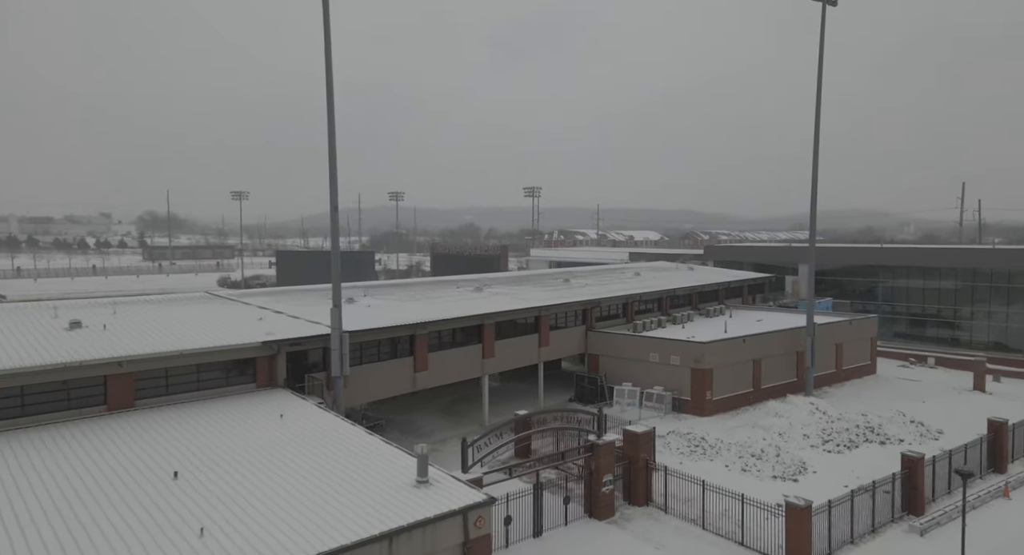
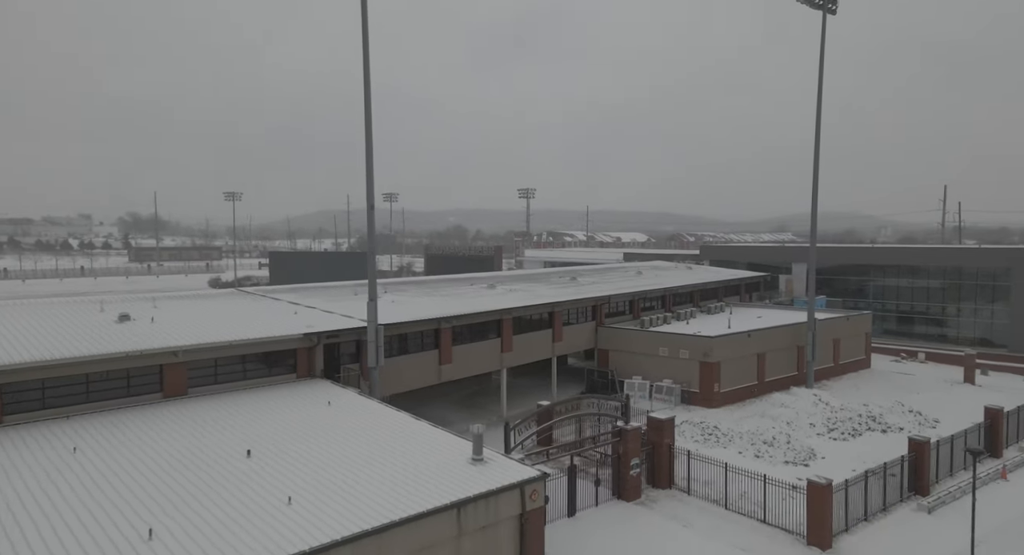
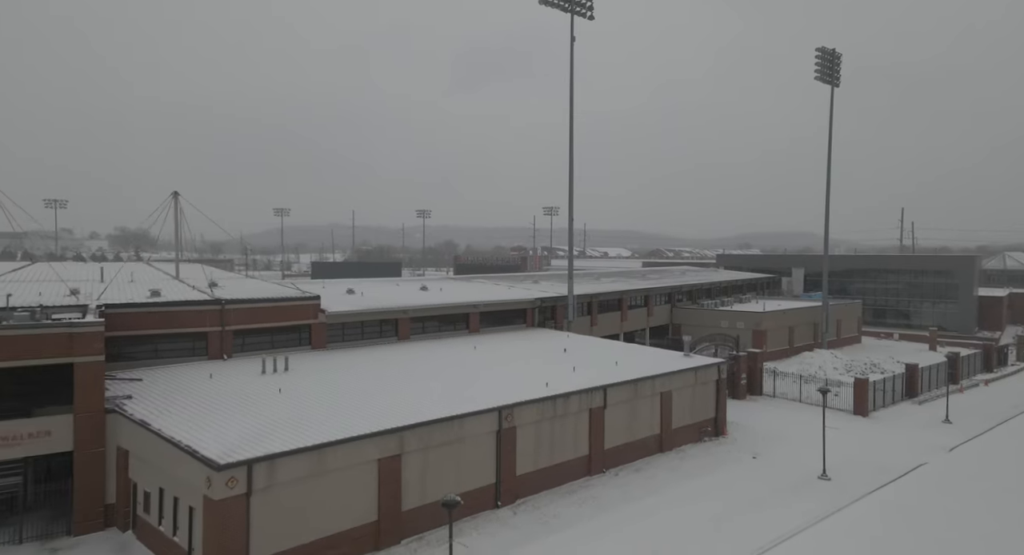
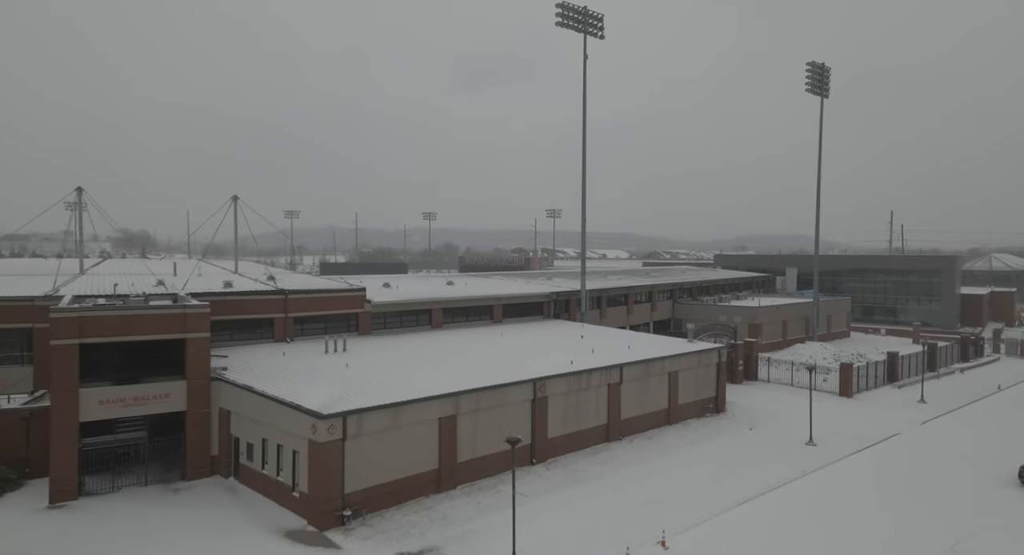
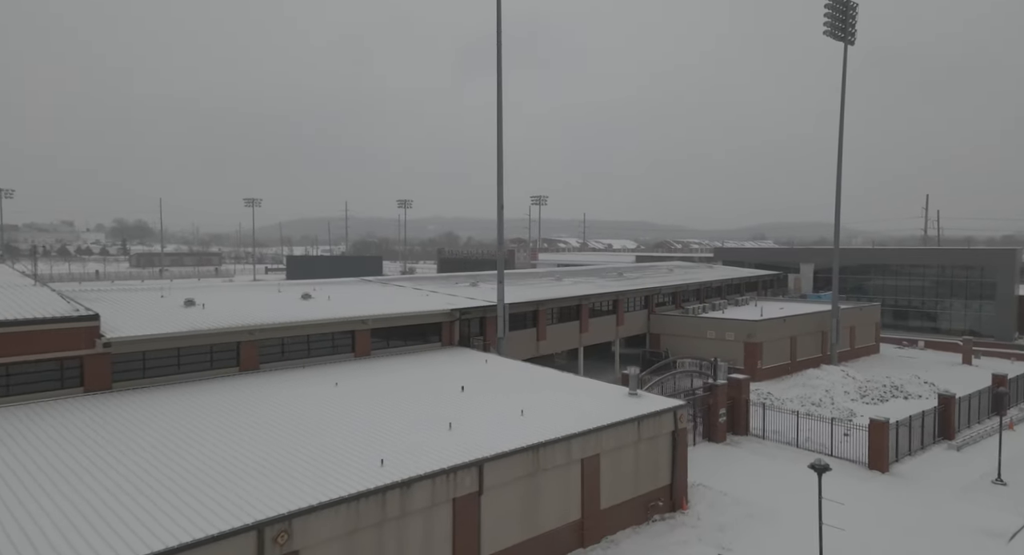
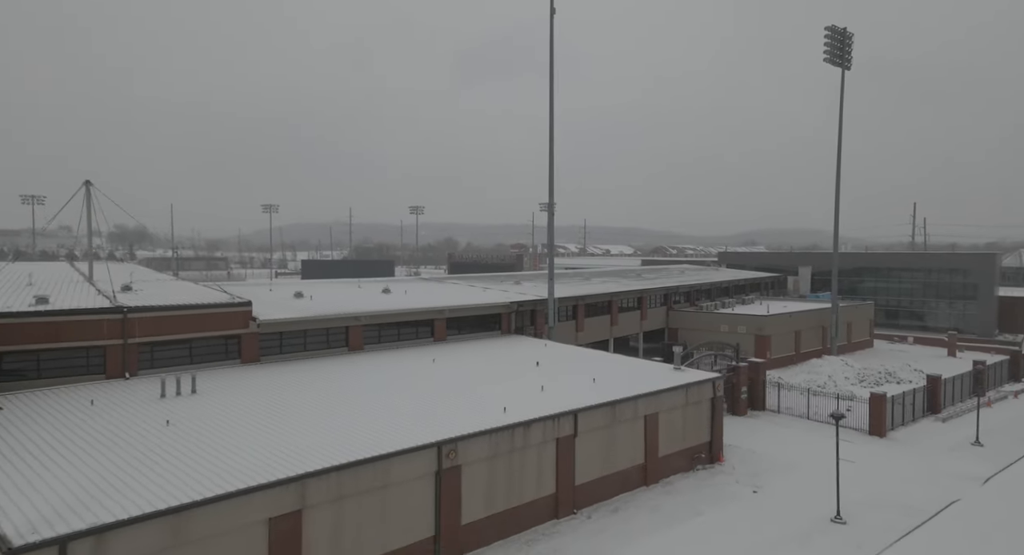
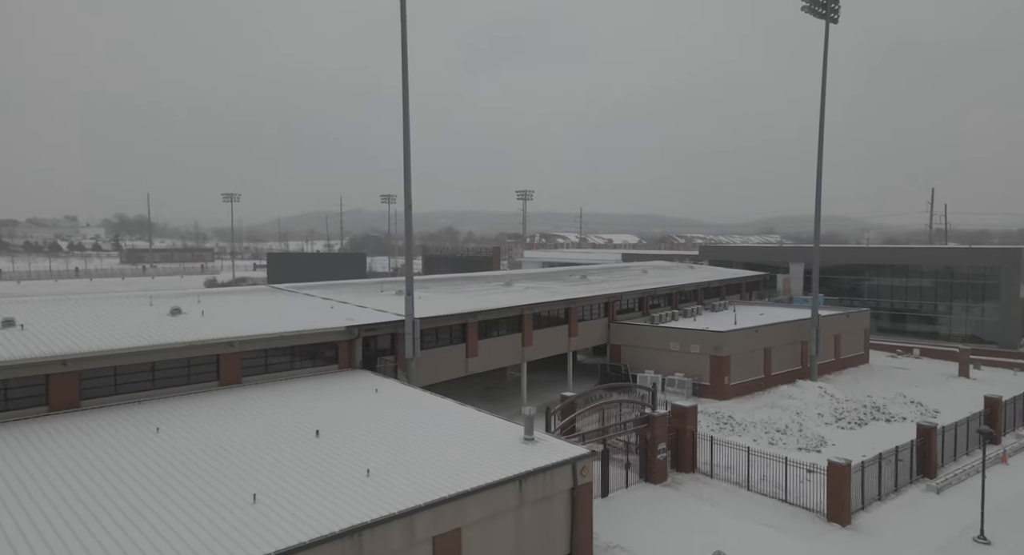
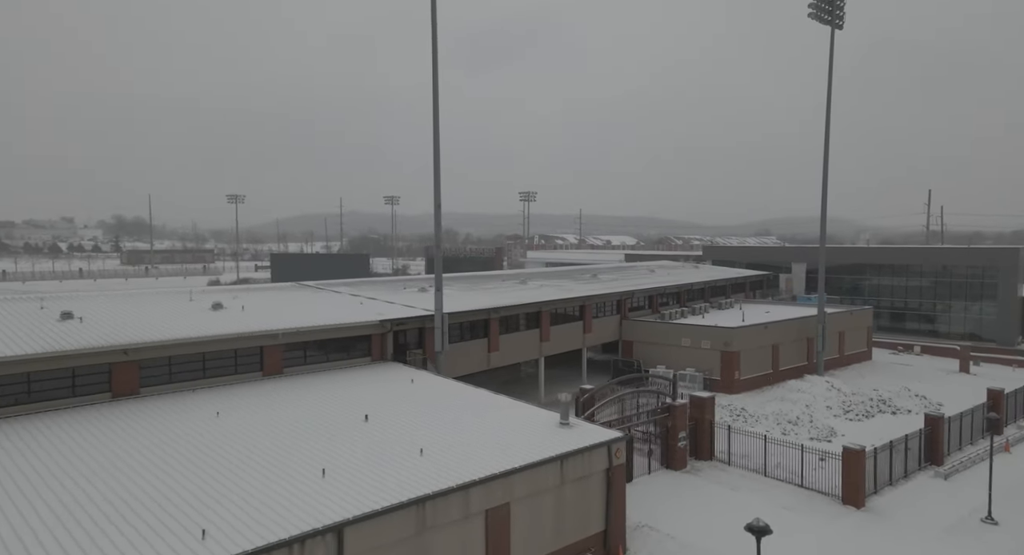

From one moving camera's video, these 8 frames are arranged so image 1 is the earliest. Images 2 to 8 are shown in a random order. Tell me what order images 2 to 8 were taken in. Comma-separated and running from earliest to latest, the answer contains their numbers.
2, 7, 8, 5, 6, 3, 4
